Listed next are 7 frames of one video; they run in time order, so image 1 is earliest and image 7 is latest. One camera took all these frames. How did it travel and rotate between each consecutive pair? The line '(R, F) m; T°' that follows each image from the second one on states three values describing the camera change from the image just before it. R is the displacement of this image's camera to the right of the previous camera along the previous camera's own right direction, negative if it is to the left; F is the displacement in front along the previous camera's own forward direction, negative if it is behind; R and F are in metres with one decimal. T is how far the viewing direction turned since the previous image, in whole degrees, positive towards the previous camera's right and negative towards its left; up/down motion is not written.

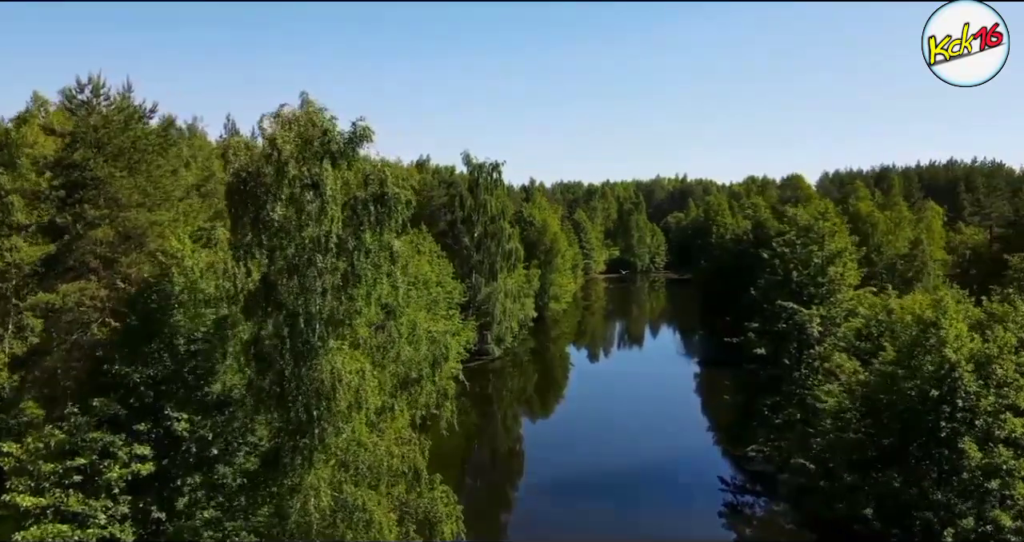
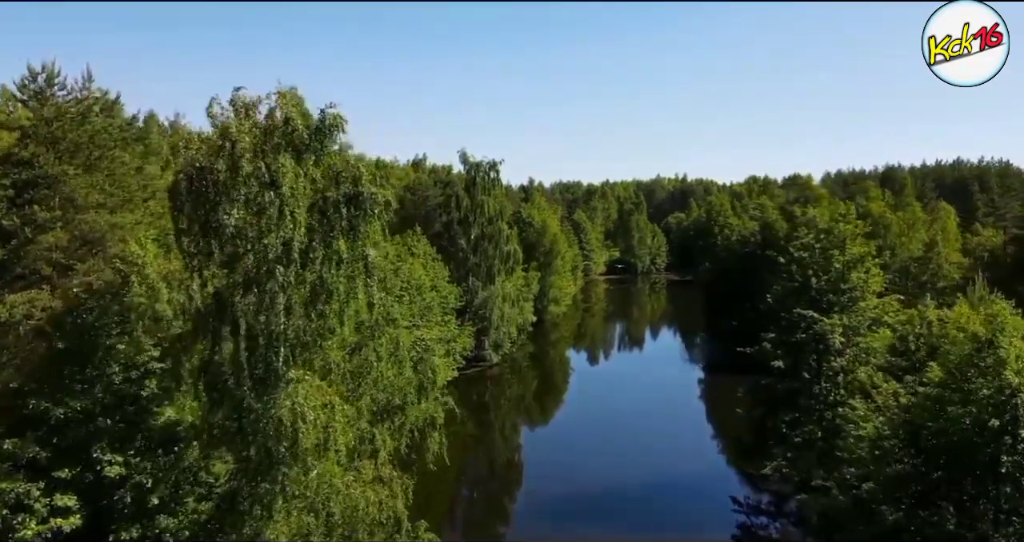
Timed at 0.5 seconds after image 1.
(0.0, +1.7) m; 0°
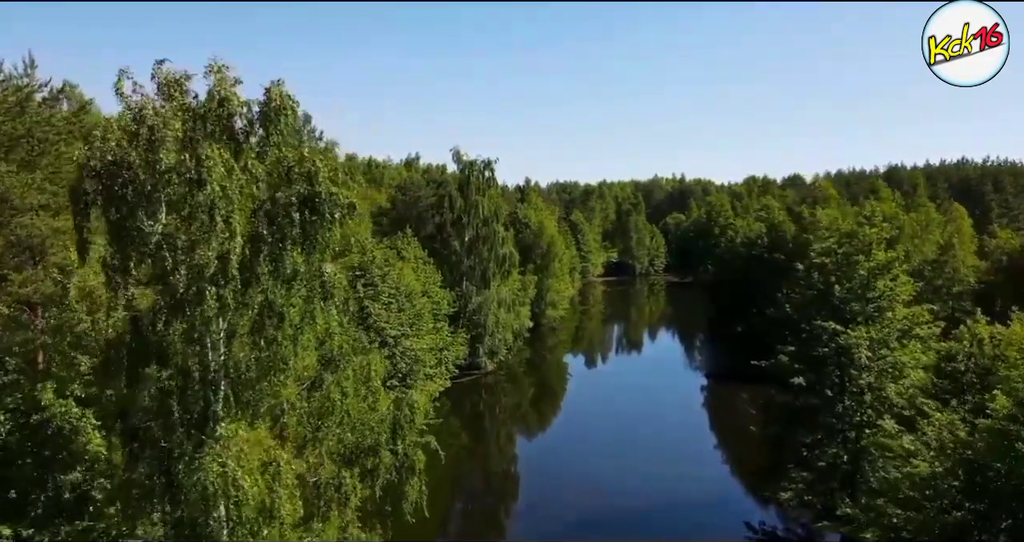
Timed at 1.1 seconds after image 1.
(0.0, +1.9) m; 0°
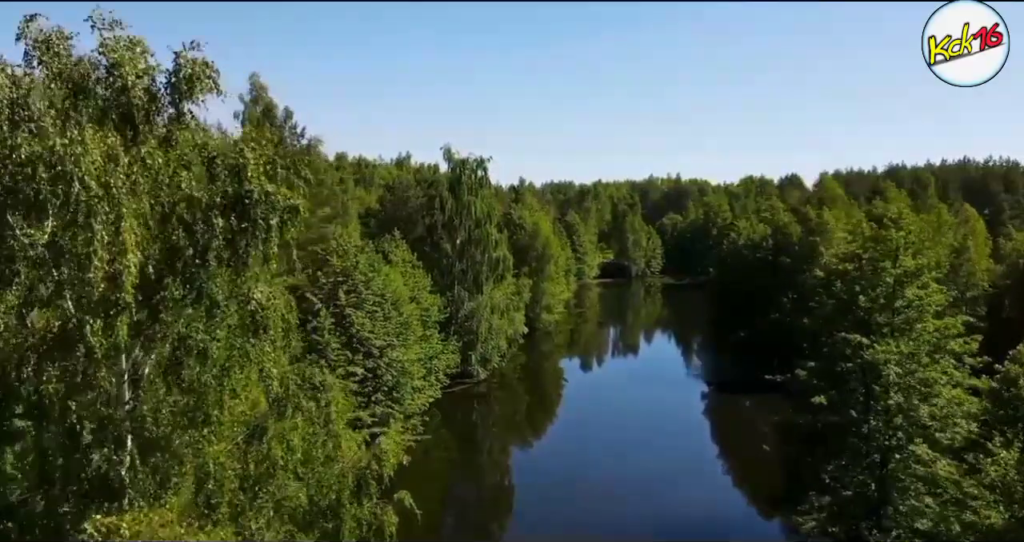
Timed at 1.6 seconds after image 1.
(0.0, +1.9) m; 0°
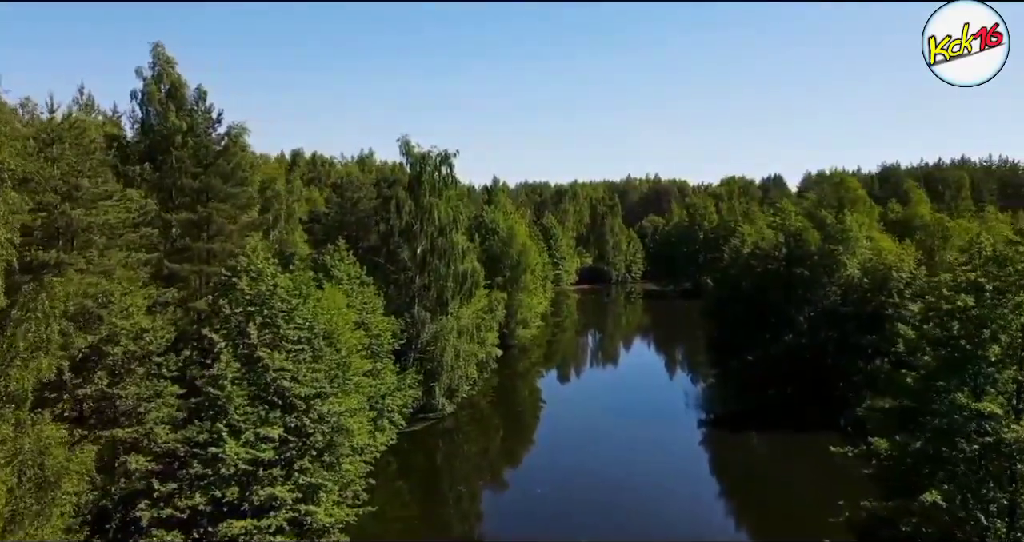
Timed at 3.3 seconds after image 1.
(+0.1, +6.1) m; +2°
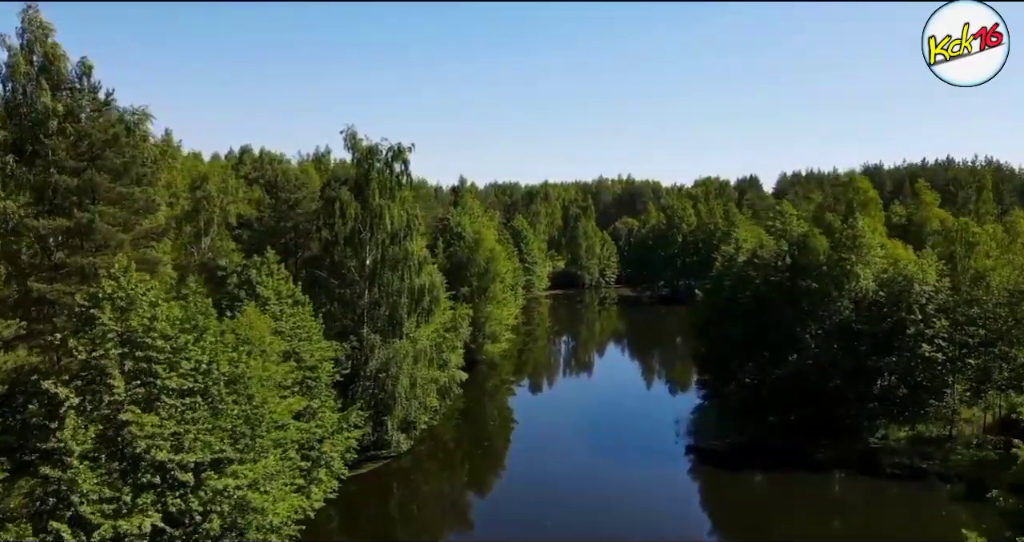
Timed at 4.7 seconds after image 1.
(+0.2, +4.7) m; +2°
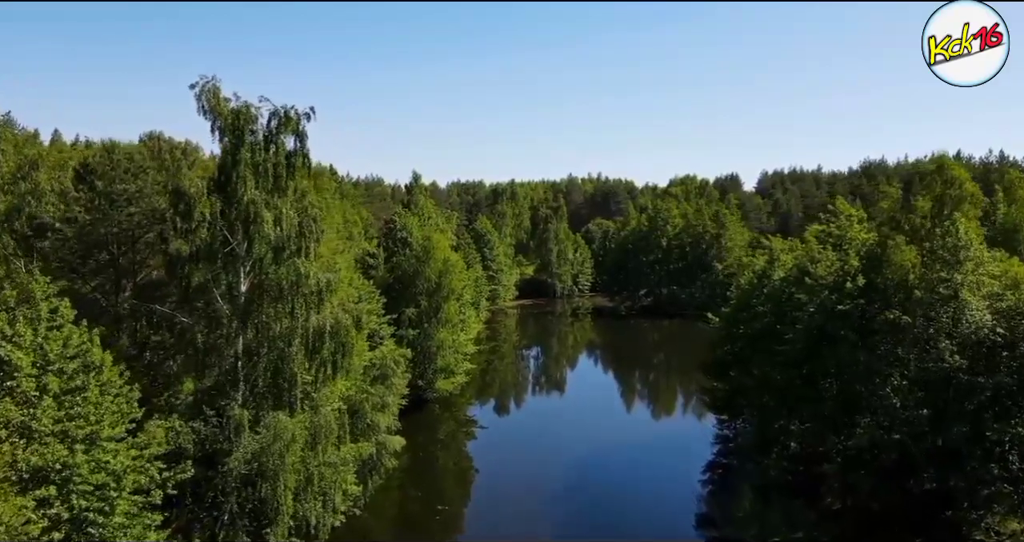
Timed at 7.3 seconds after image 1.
(+0.4, +9.6) m; +3°
